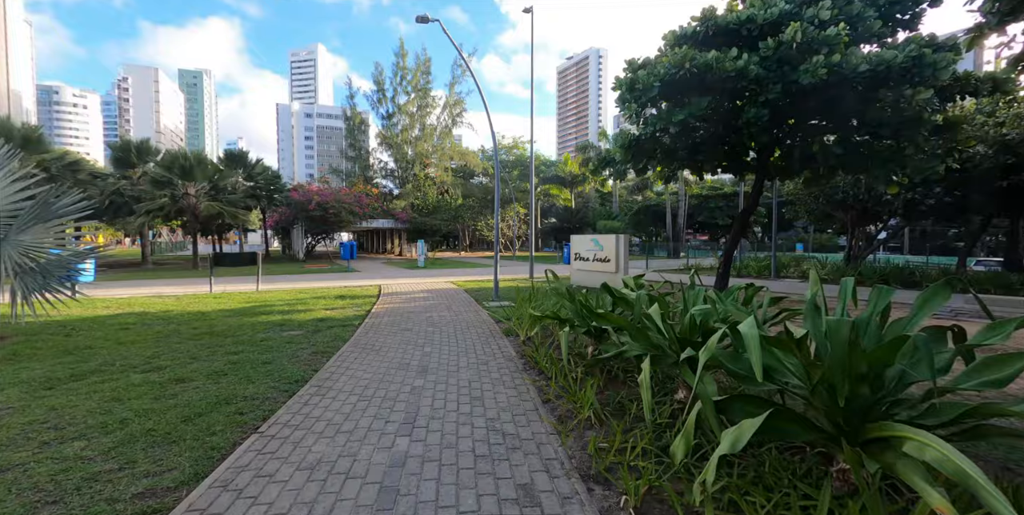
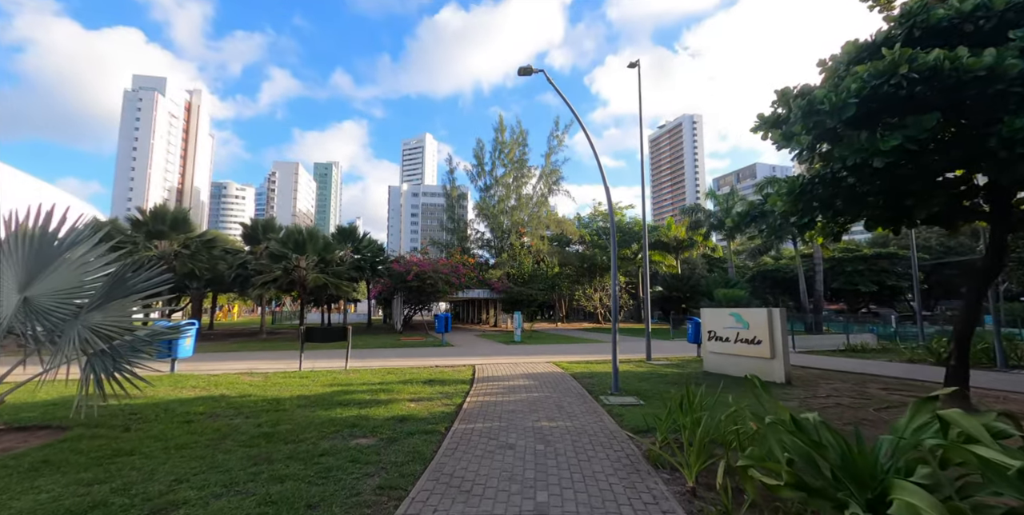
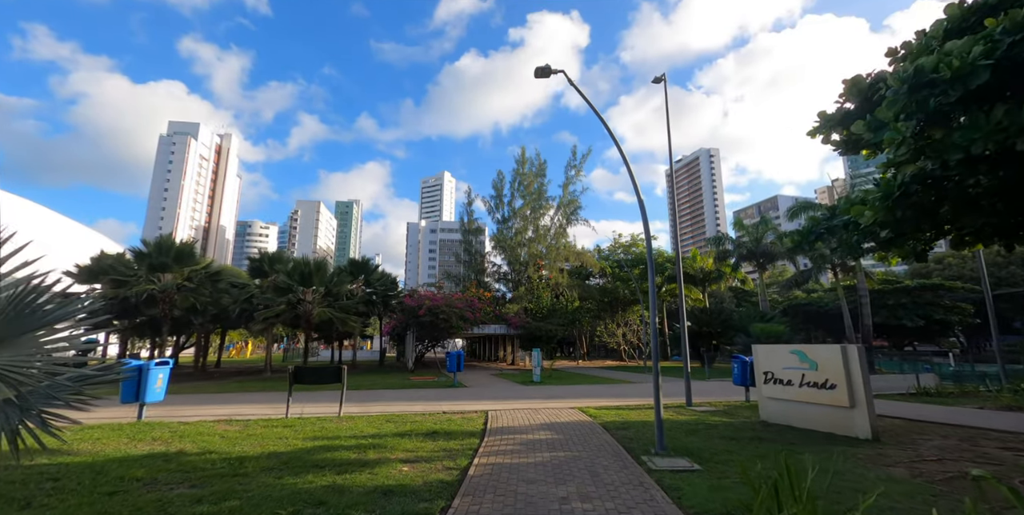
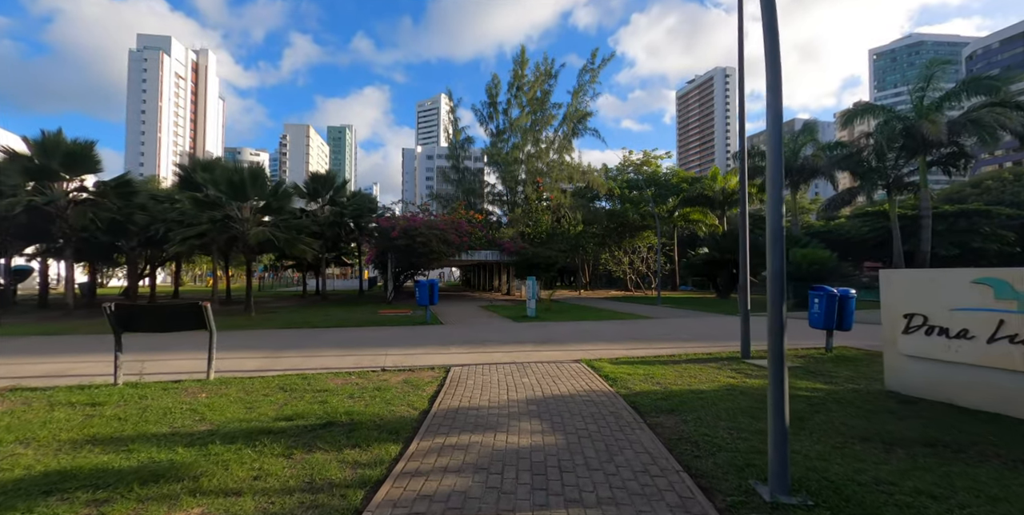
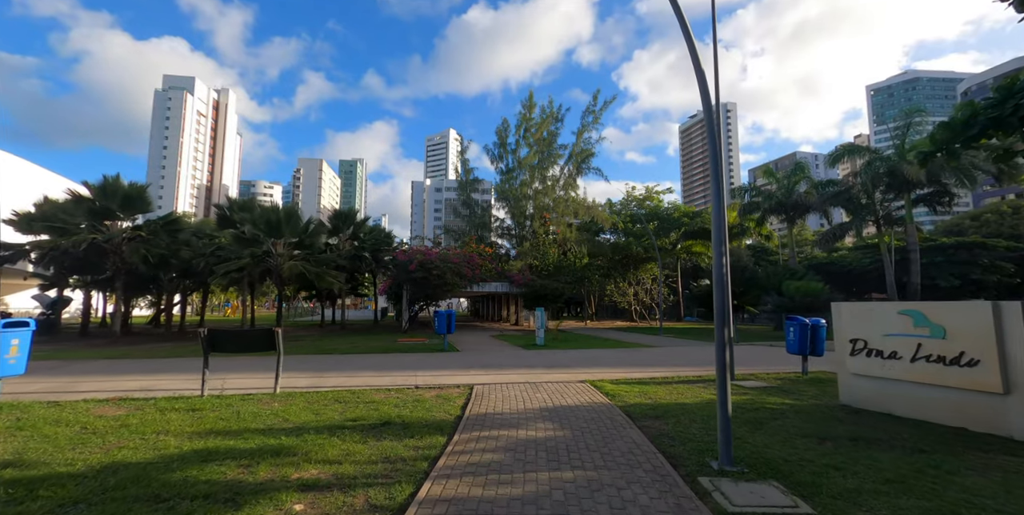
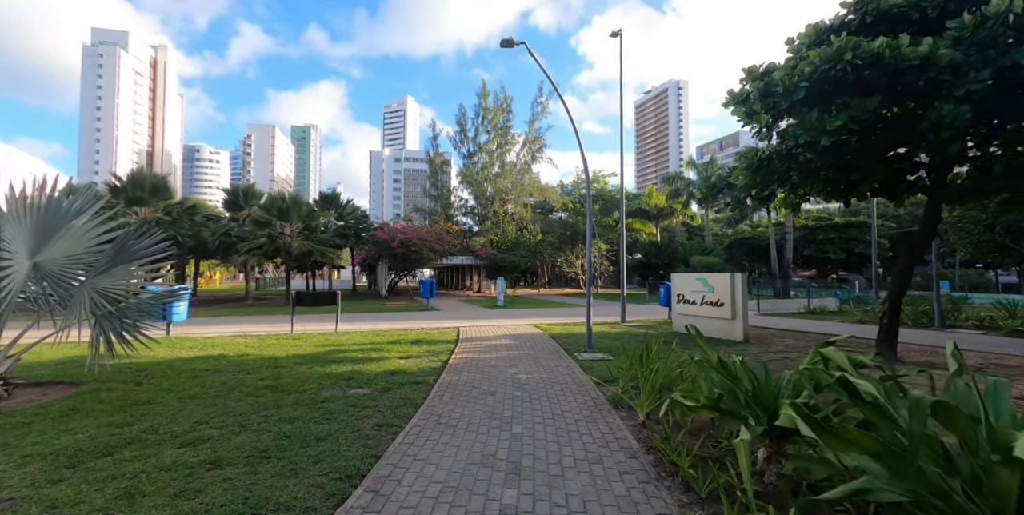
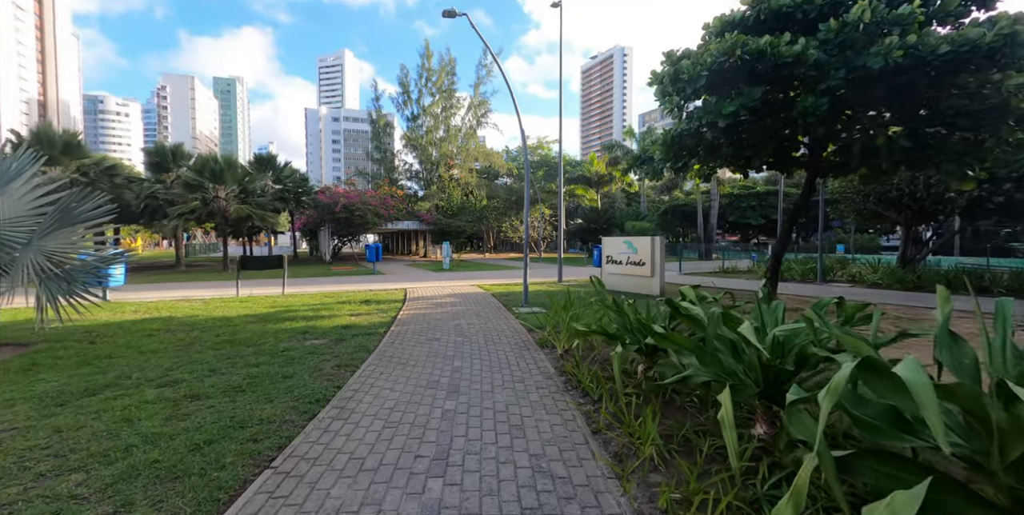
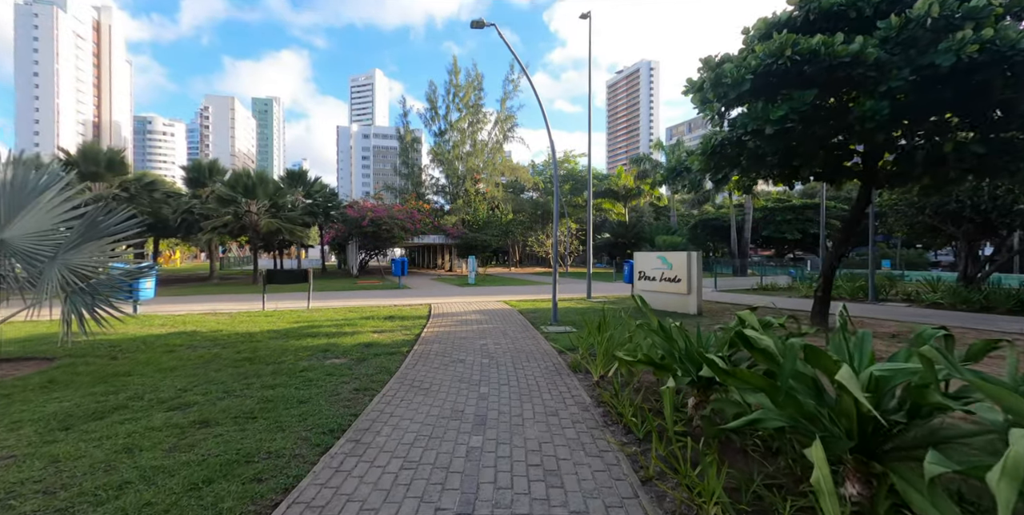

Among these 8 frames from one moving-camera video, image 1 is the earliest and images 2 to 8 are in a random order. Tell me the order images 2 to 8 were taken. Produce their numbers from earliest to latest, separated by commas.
7, 8, 6, 2, 3, 5, 4
